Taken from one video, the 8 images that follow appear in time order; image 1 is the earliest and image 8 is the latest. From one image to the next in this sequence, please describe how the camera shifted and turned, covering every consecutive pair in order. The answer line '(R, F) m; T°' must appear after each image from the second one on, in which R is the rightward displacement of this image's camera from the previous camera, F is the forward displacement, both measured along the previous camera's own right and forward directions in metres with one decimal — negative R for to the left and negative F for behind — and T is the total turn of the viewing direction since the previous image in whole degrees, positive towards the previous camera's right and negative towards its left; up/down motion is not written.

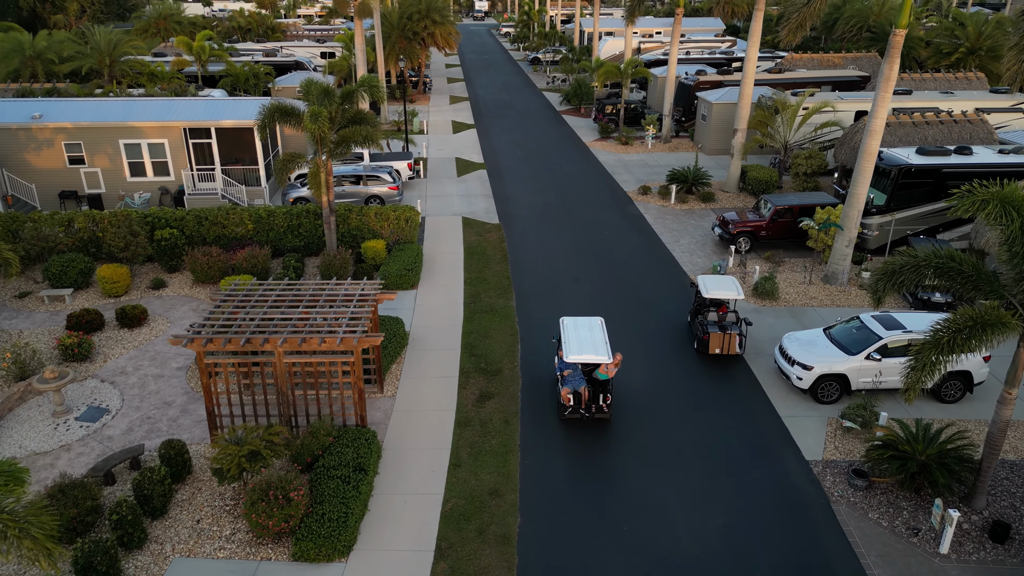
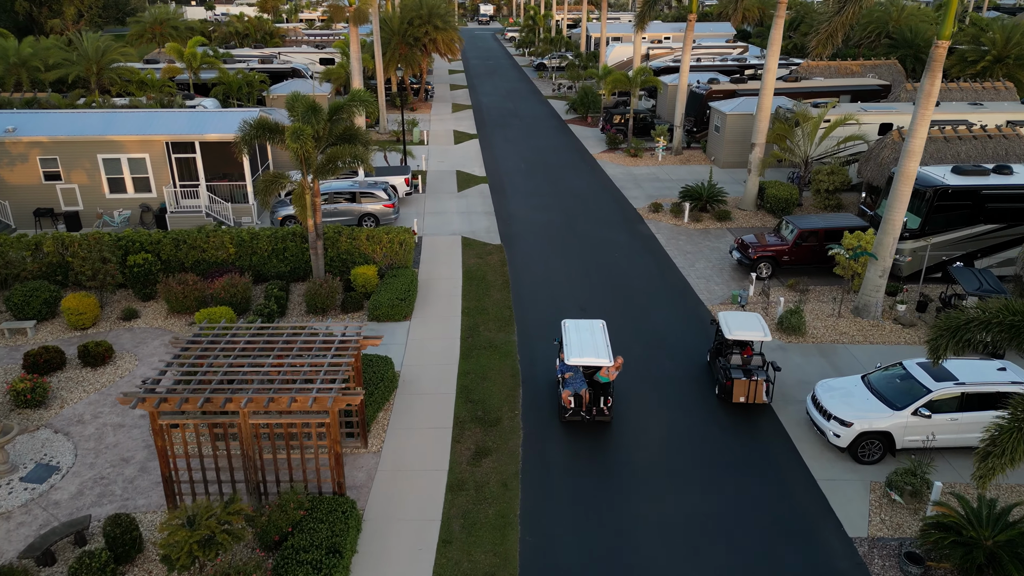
(+0.1, +1.5) m; 0°
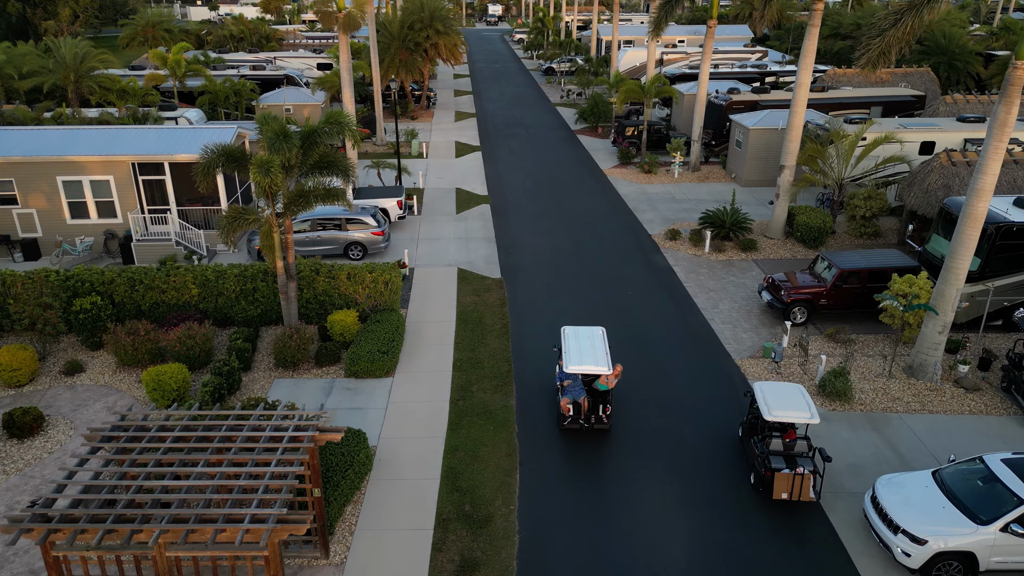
(+0.2, +2.3) m; -1°
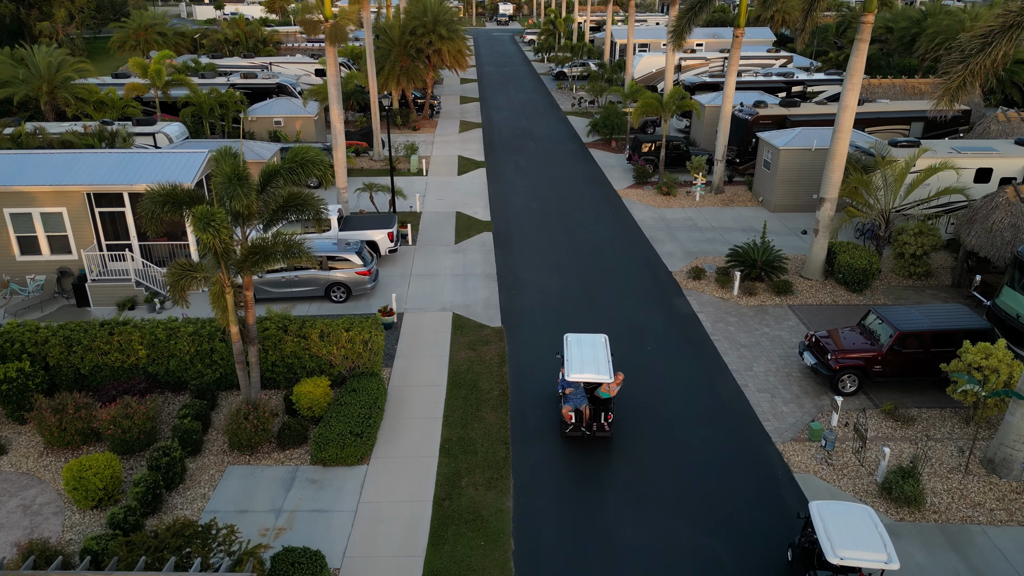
(+0.2, +2.5) m; -1°
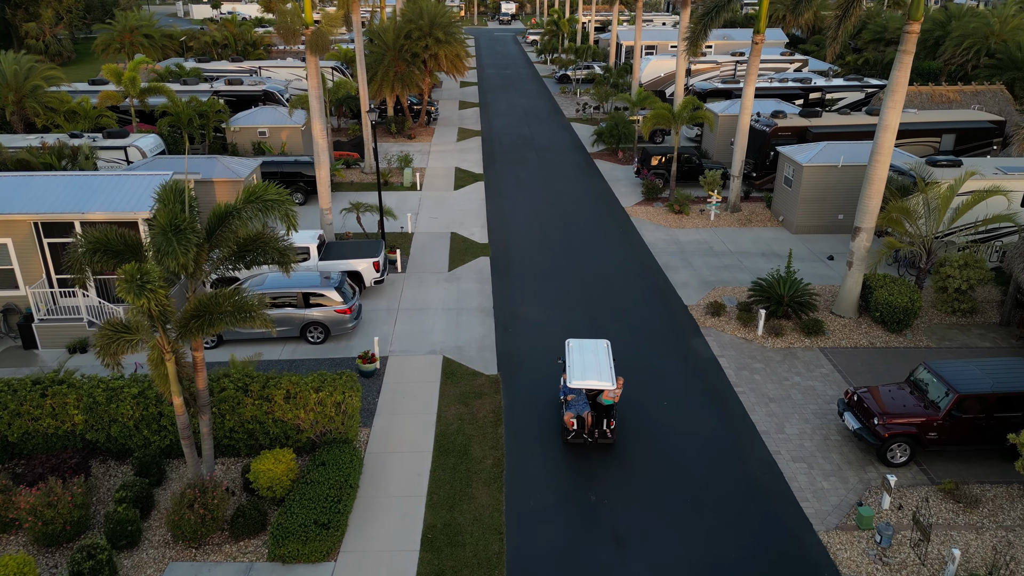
(+0.1, +2.0) m; 0°
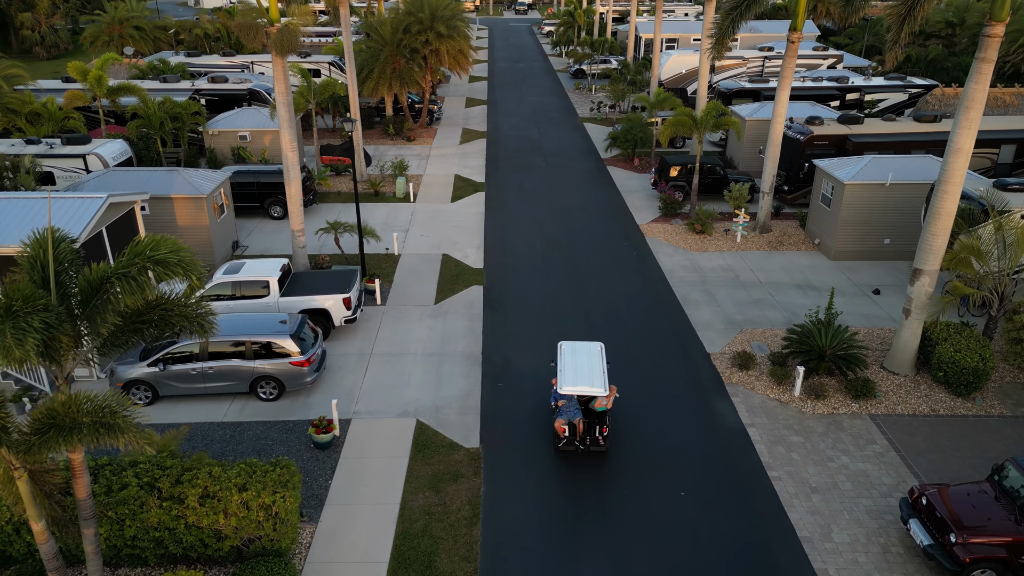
(+0.6, +2.7) m; -1°
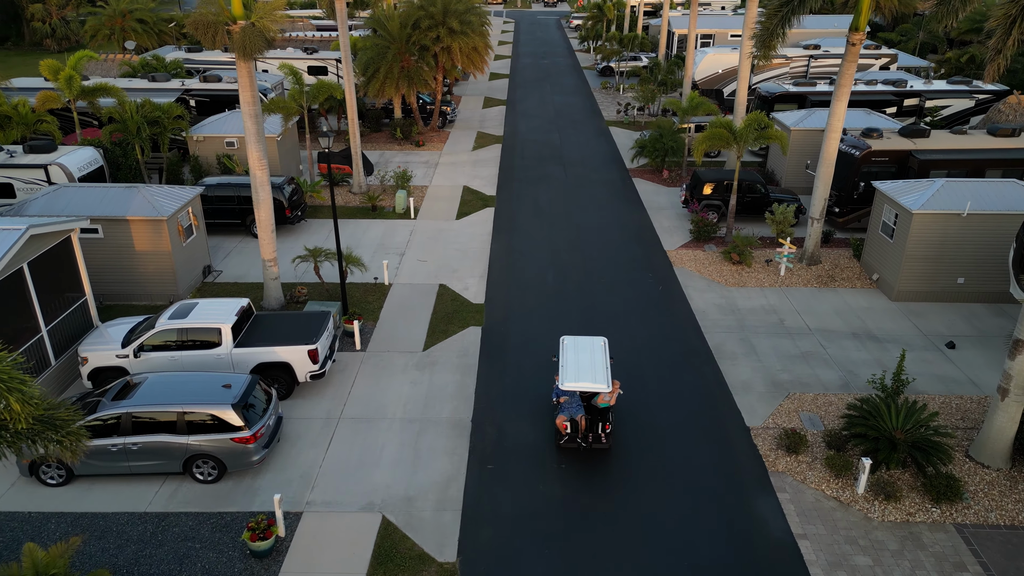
(+0.5, +2.8) m; -2°
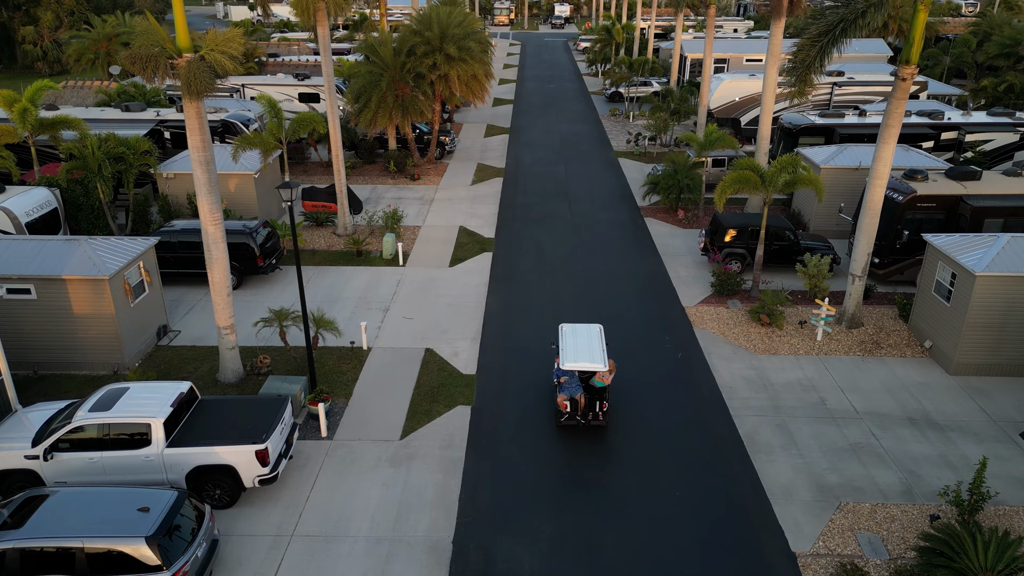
(+0.2, +2.4) m; -1°
